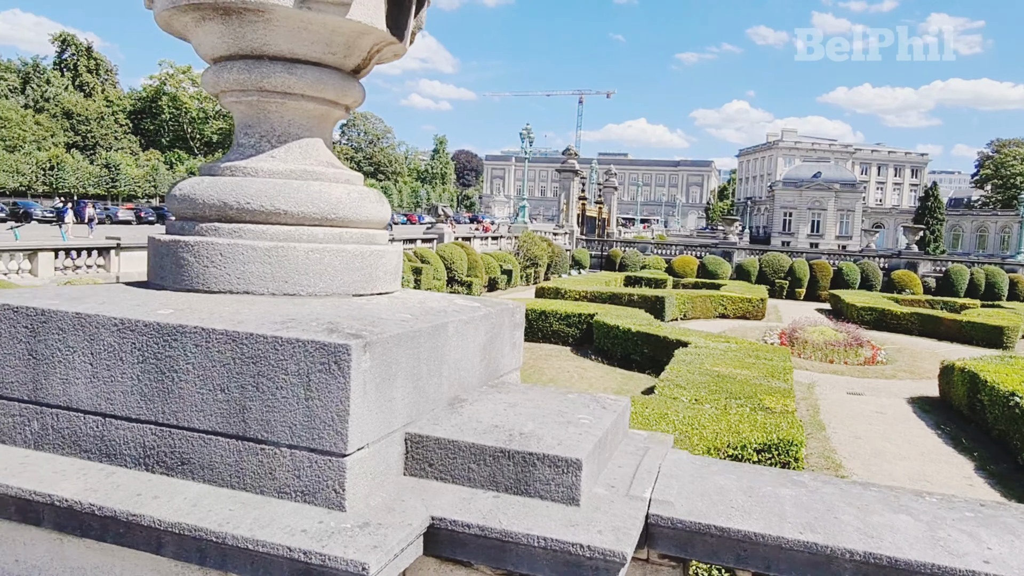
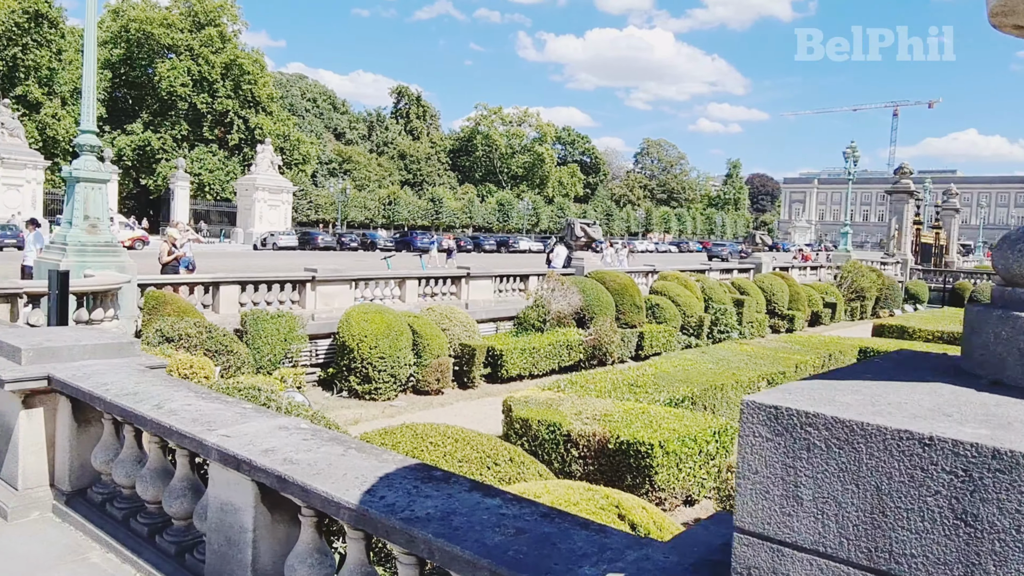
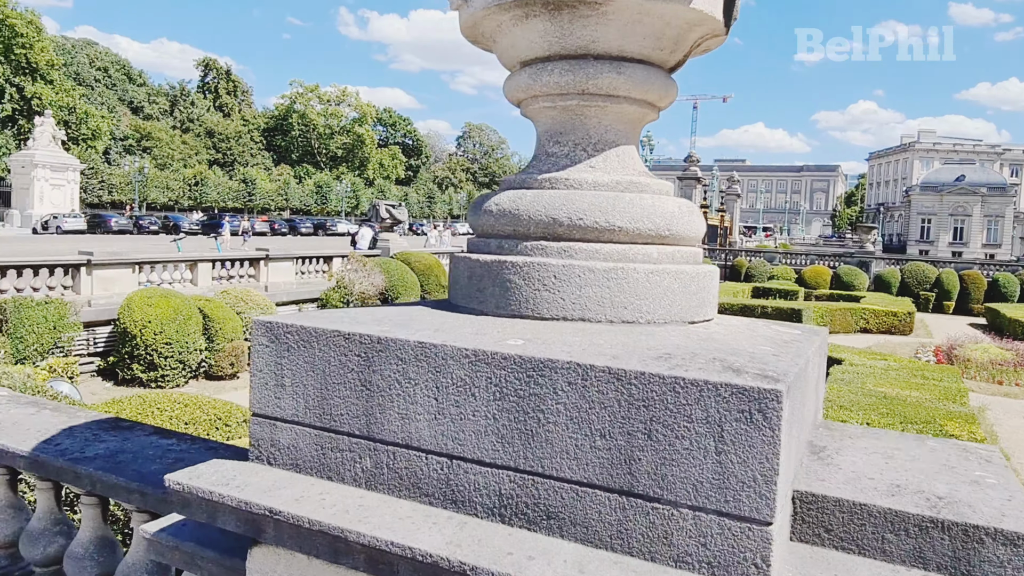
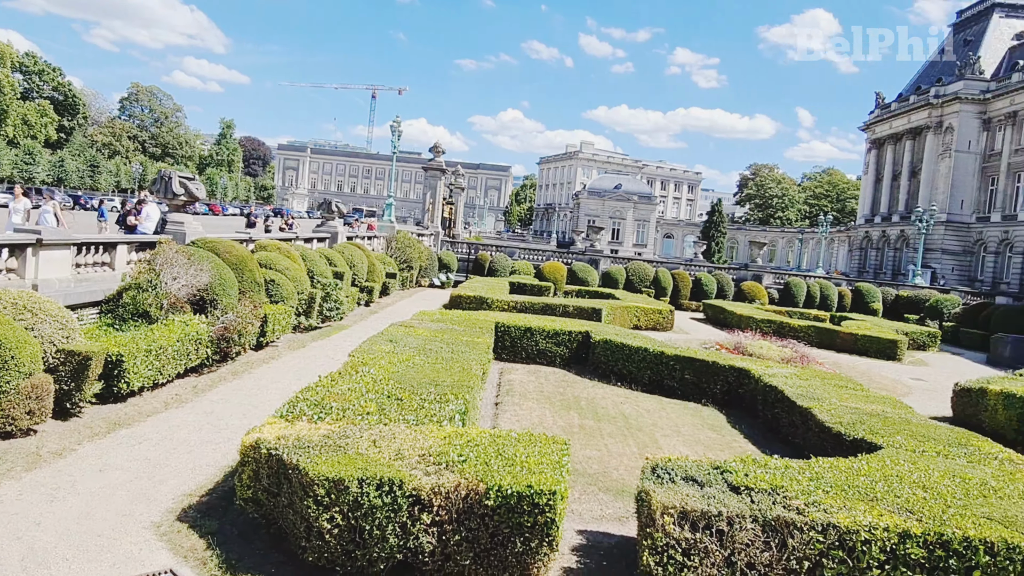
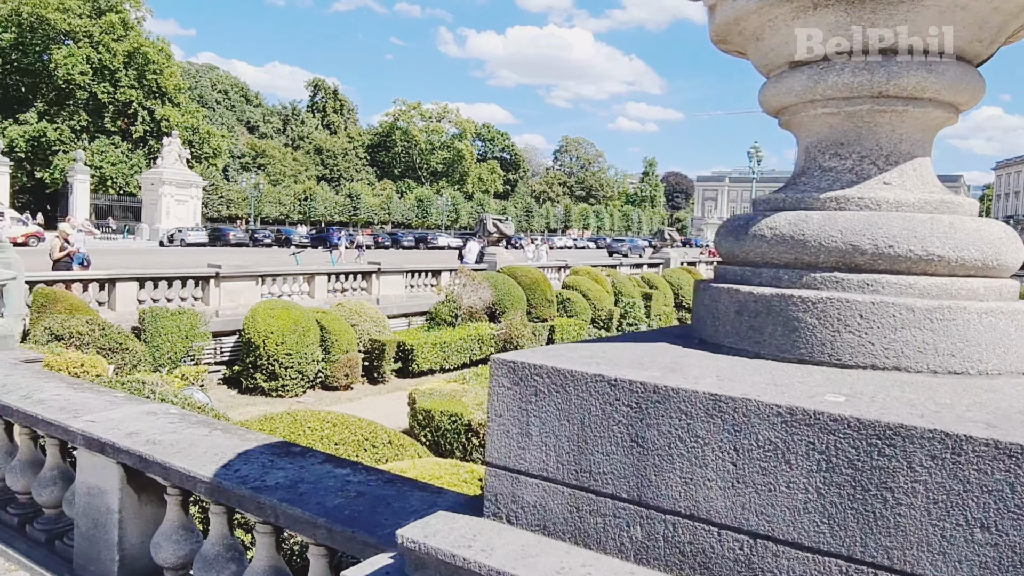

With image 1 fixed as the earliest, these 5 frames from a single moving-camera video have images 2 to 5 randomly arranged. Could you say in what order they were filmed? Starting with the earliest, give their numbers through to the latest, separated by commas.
3, 5, 2, 4
